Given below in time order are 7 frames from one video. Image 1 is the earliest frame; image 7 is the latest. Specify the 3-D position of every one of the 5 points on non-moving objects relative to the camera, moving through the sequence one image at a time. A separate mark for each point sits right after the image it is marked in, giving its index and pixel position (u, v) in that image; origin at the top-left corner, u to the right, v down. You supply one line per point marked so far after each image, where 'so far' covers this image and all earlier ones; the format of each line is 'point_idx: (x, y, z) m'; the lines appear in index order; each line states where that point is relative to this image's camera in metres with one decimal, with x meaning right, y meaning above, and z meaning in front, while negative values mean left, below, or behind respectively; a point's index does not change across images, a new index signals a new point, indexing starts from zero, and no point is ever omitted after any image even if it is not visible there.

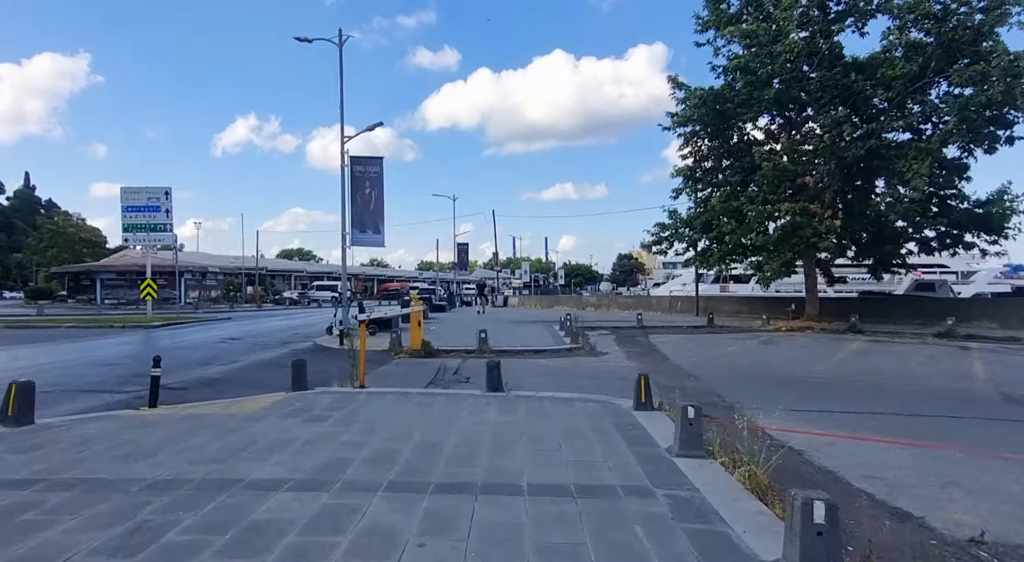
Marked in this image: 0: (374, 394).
0: (-2.3, -1.8, +9.5) m
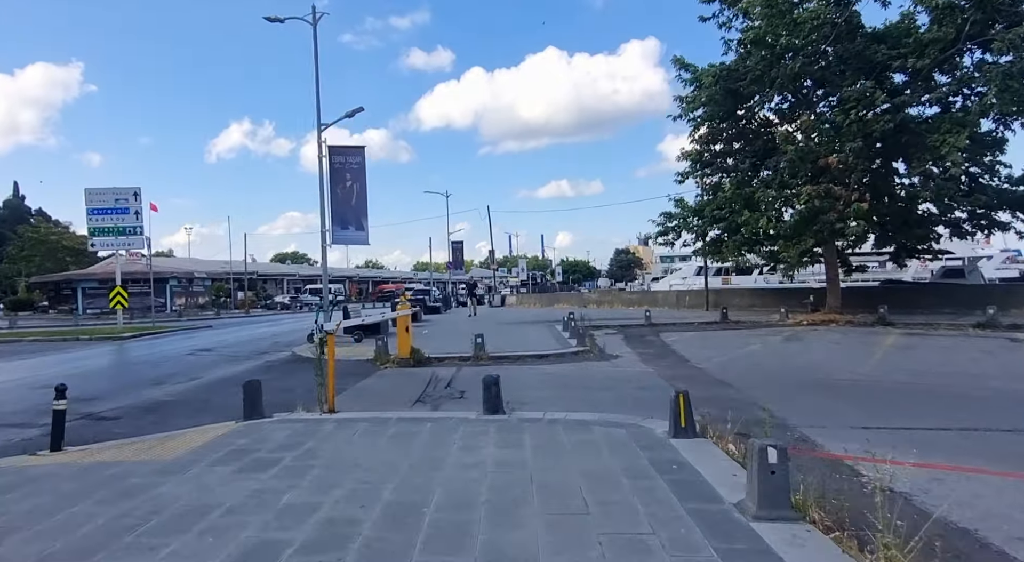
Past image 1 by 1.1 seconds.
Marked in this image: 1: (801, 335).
0: (-2.2, -1.9, +7.7) m
1: (+9.2, -1.7, +18.5) m
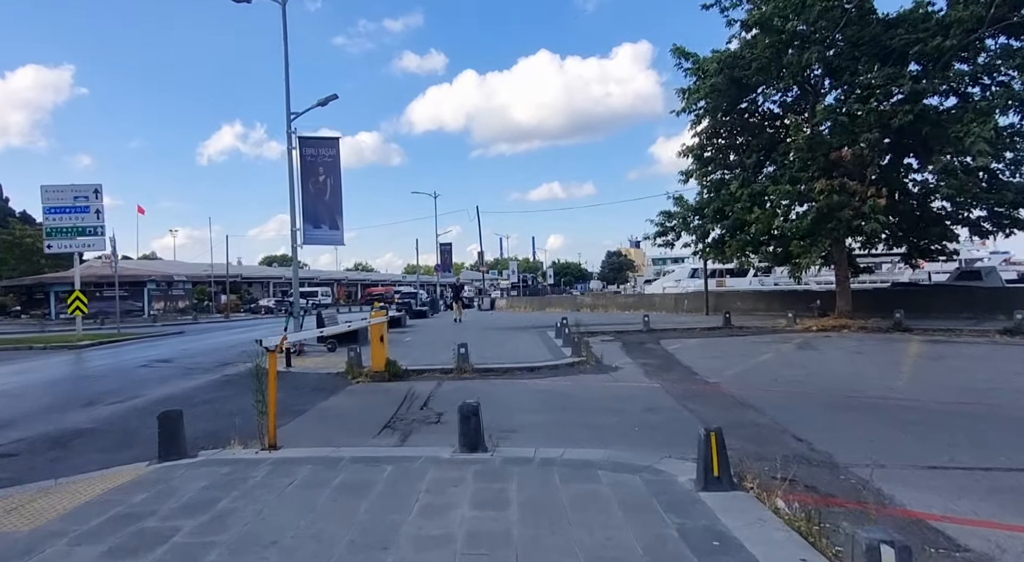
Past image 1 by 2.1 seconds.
0: (-2.4, -1.9, +6.1) m
1: (+8.8, -1.8, +17.0) m
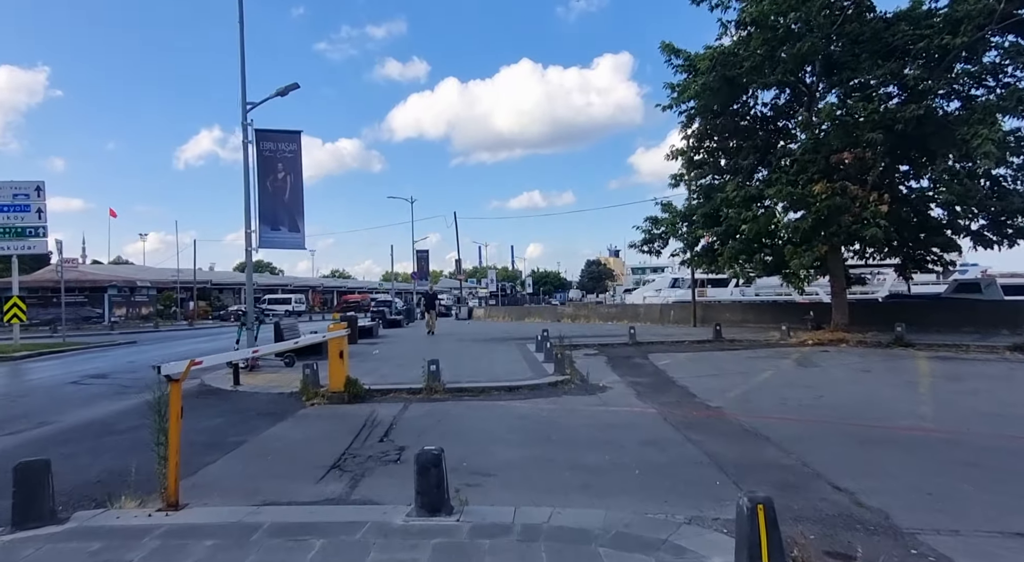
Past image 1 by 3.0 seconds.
0: (-2.6, -2.0, +4.6) m
1: (+8.2, -2.1, +15.9) m
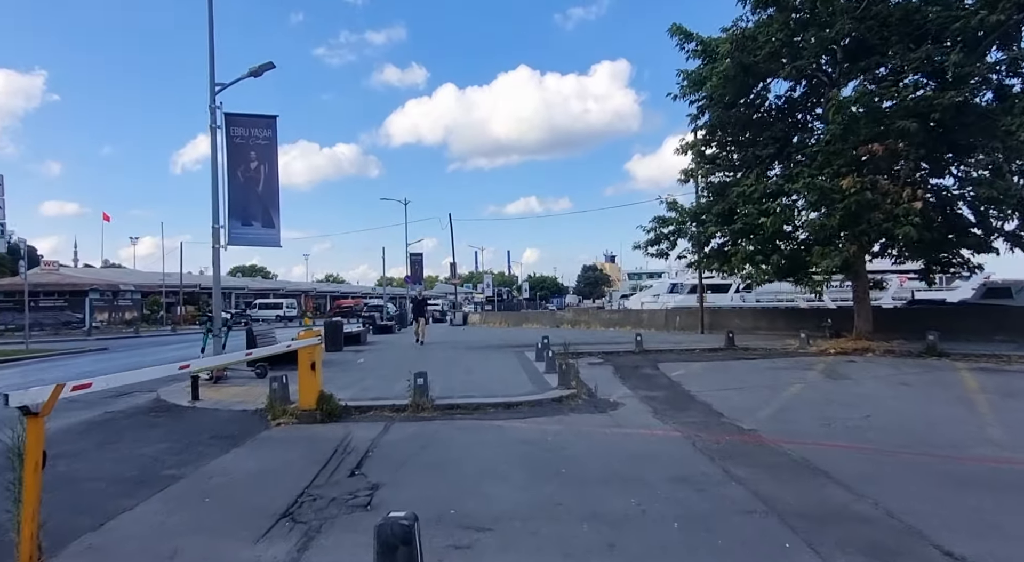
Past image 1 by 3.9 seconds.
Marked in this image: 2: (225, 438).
0: (-2.6, -1.9, +3.0) m
1: (+8.2, -2.2, +14.4) m
2: (-4.3, -2.4, +8.8) m
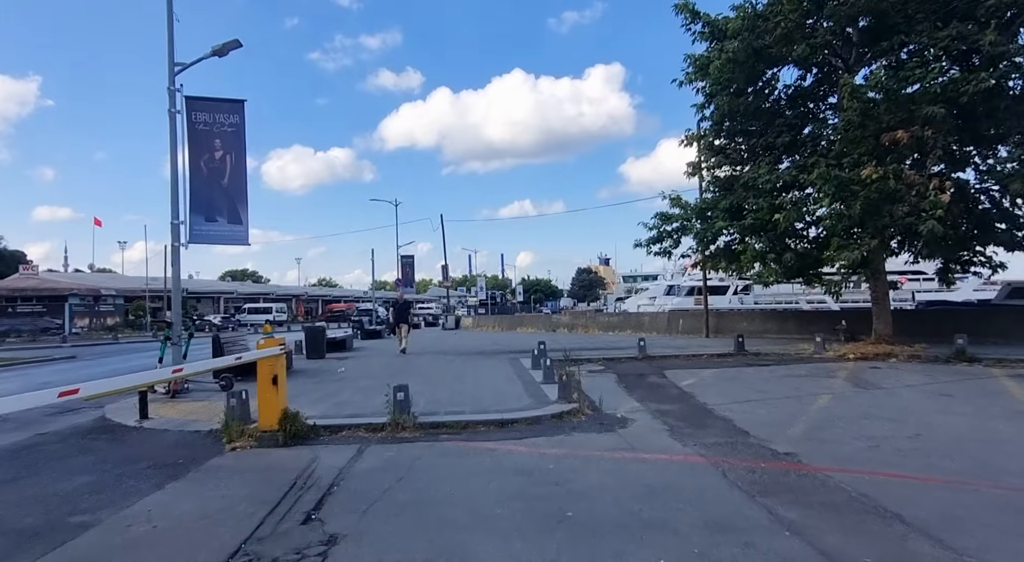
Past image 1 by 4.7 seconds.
0: (-2.6, -1.9, +1.7) m
1: (+8.0, -2.2, +13.2) m
2: (-4.4, -2.4, +7.4) m
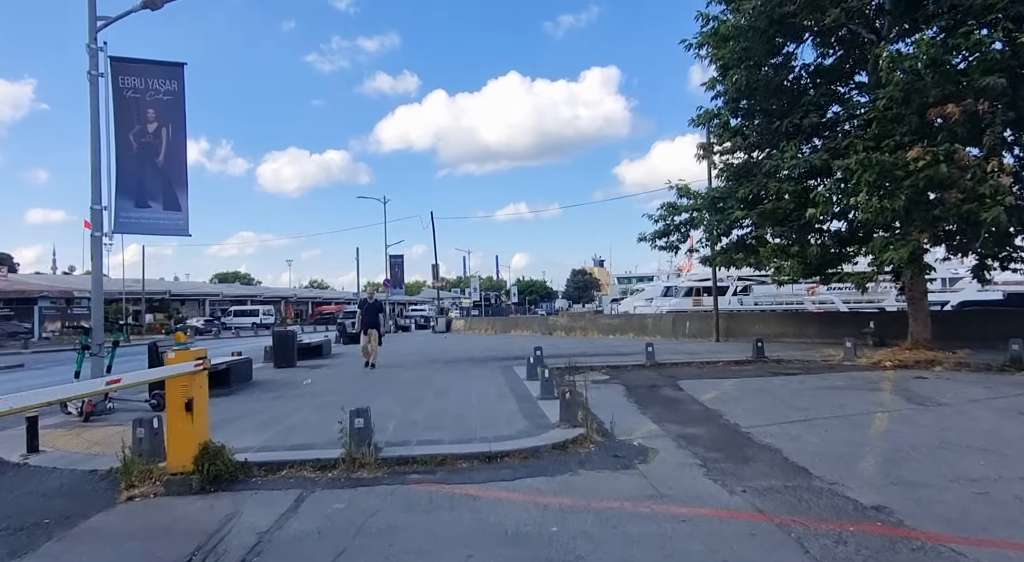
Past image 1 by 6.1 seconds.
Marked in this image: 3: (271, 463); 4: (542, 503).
0: (-2.7, -1.8, -0.3) m
1: (+7.9, -2.1, +11.2) m
2: (-4.5, -2.3, +5.4) m
3: (-2.9, -2.2, +7.0) m
4: (+0.3, -2.2, +5.8) m
